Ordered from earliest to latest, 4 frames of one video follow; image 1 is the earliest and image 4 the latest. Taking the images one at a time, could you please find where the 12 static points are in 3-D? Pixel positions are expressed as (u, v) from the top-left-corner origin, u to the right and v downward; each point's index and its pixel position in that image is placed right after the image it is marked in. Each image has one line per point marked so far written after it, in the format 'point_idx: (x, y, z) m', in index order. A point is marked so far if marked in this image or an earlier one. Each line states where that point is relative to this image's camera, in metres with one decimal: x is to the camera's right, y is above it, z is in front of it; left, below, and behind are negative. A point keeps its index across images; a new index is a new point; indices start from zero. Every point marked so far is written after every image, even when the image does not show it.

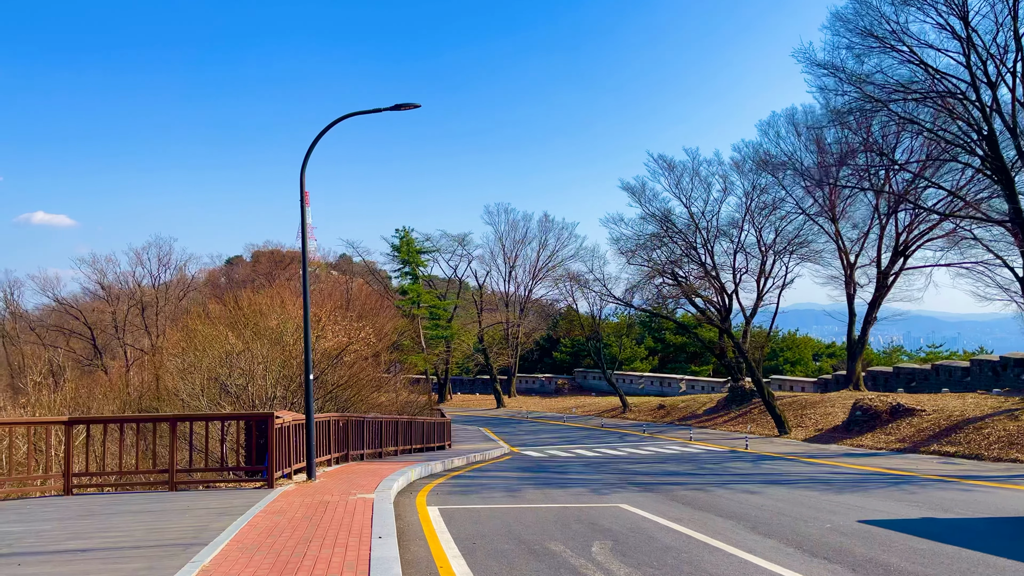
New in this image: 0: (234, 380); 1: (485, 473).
0: (-7.6, -2.4, +18.7) m
1: (-0.6, -3.8, +14.2) m
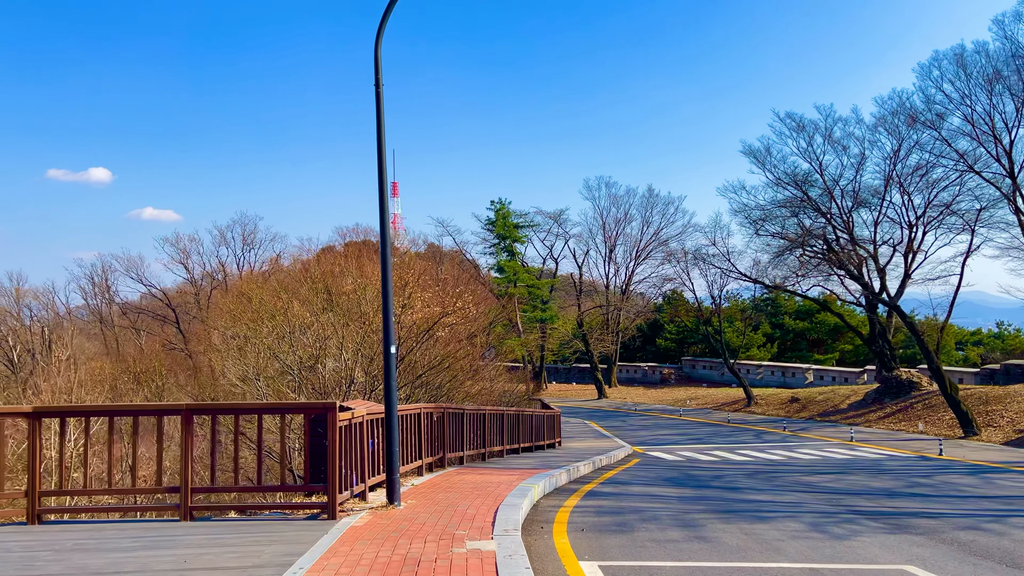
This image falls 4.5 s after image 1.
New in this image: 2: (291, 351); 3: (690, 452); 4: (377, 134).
0: (-4.7, -1.6, +15.6) m
1: (+1.7, -3.0, +10.3) m
2: (-5.0, -1.4, +15.8) m
3: (+4.9, -4.5, +19.3) m
4: (-1.5, +1.7, +8.0) m
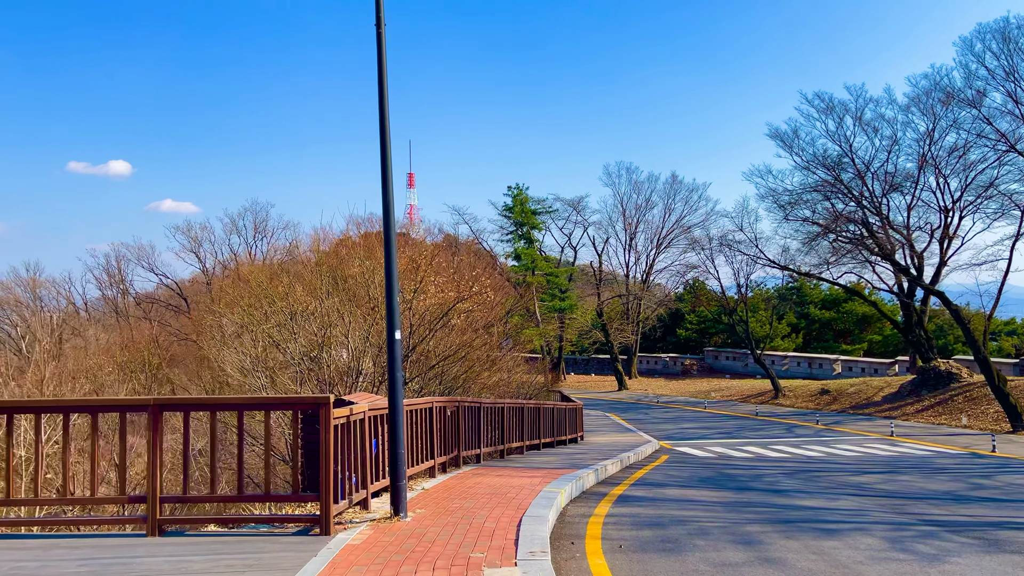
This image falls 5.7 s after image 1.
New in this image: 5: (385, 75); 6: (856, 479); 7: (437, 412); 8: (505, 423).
0: (-4.3, -1.3, +14.7) m
1: (+2.0, -2.7, +9.2) m
2: (-4.6, -1.1, +14.9) m
3: (+5.4, -4.1, +18.1) m
4: (-1.3, +1.9, +6.9) m
5: (-1.2, +2.0, +6.9) m
6: (+5.8, -3.3, +11.9) m
7: (-1.0, -1.6, +9.3) m
8: (-0.1, -2.5, +13.1) m
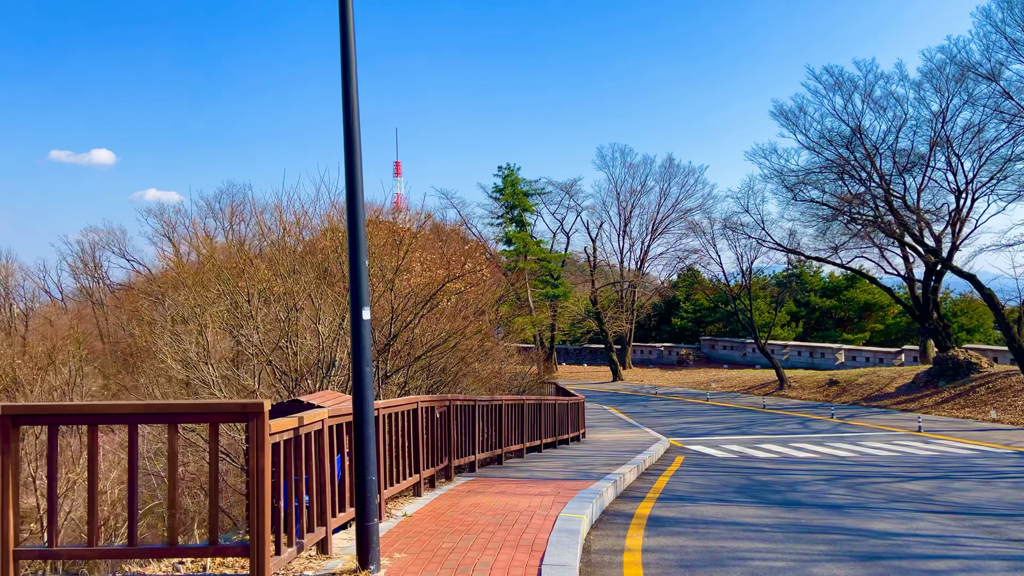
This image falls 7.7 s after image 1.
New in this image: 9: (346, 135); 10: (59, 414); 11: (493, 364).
0: (-4.4, -1.0, +12.8) m
1: (+2.1, -2.4, +7.5) m
2: (-4.6, -0.7, +13.0) m
3: (+5.3, -3.7, +16.5) m
4: (-1.2, +2.2, +5.1) m
5: (-1.2, +2.2, +5.1) m
6: (+5.8, -2.9, +10.3) m
7: (-1.0, -1.4, +7.5) m
8: (-0.1, -2.2, +11.4) m
9: (-1.2, +1.1, +5.1) m
10: (-2.6, -0.7, +4.0) m
11: (-0.5, -2.1, +19.3) m
